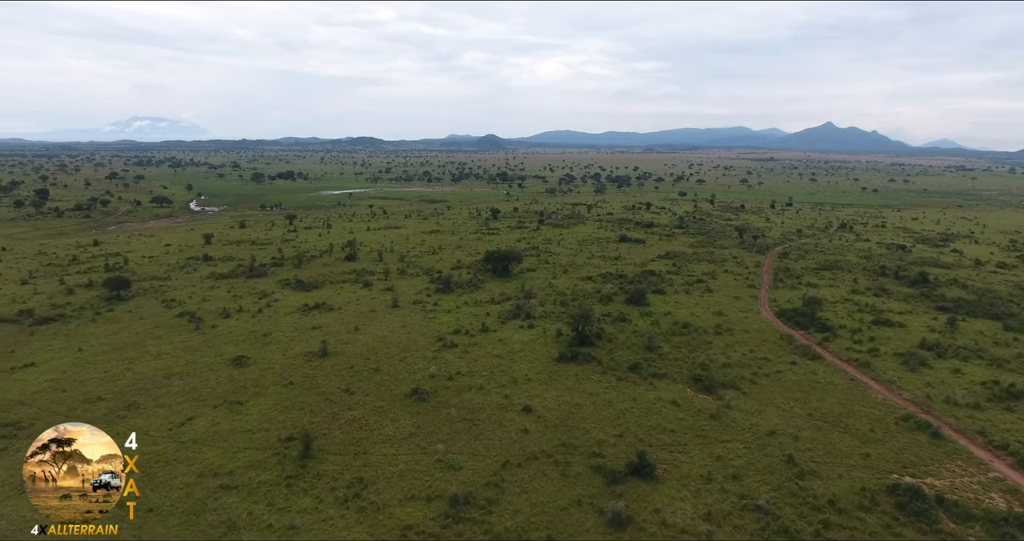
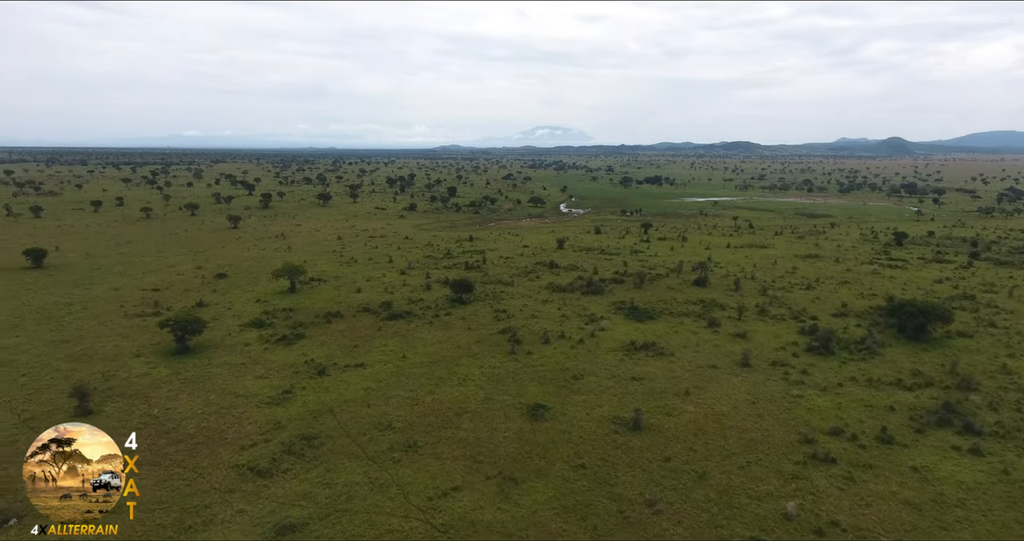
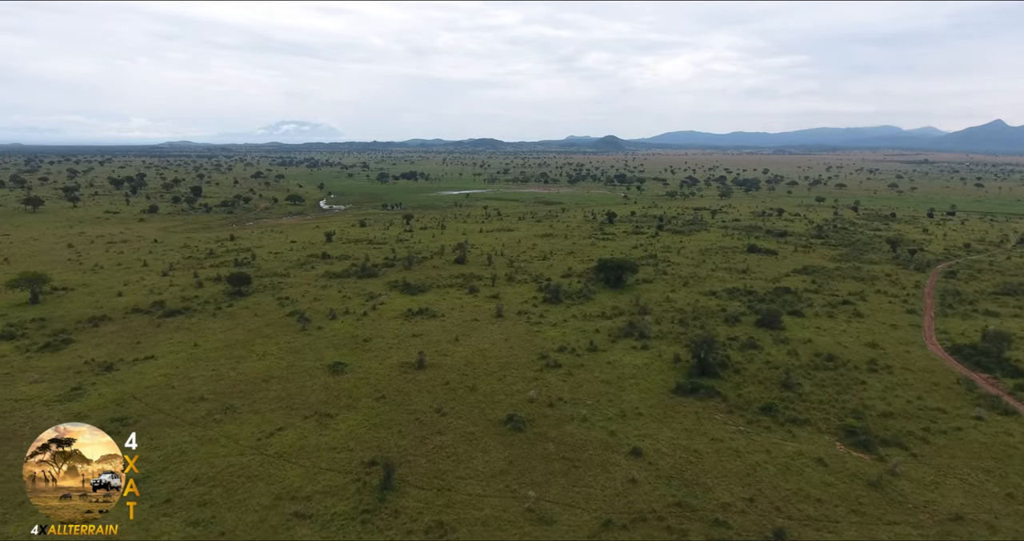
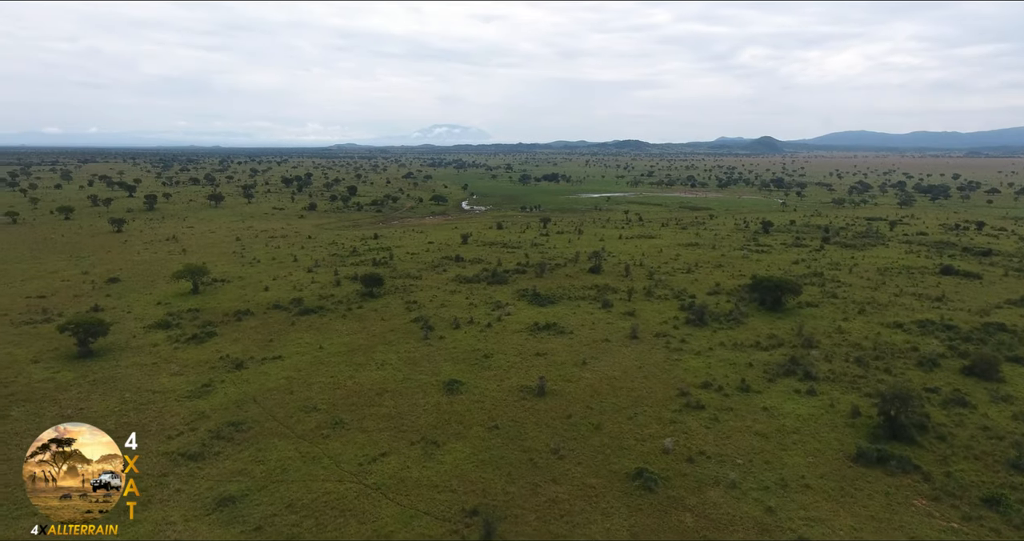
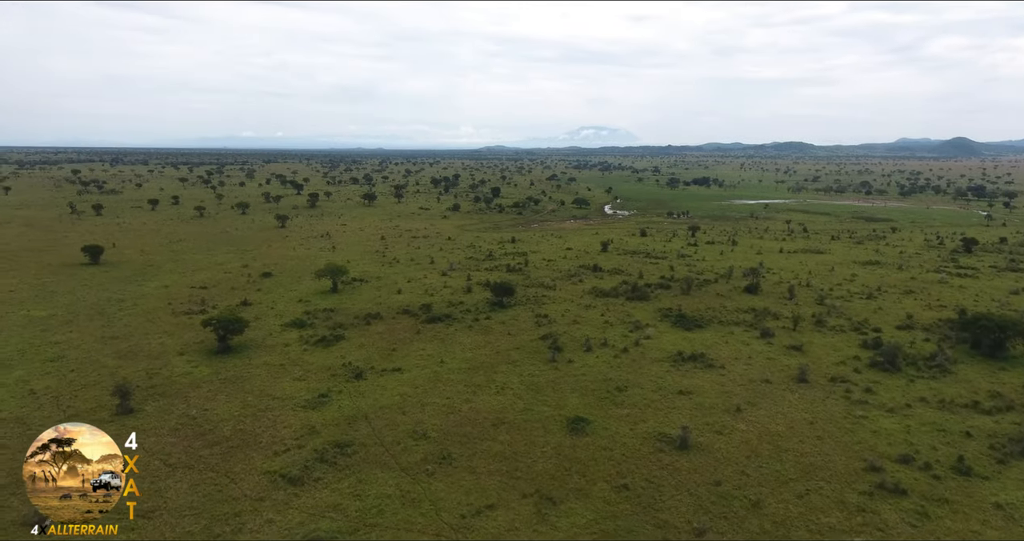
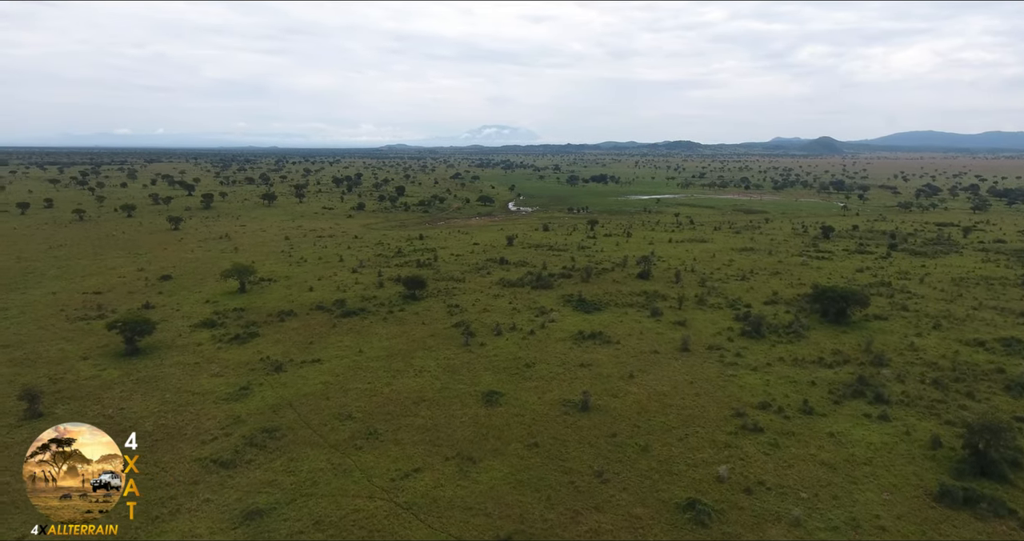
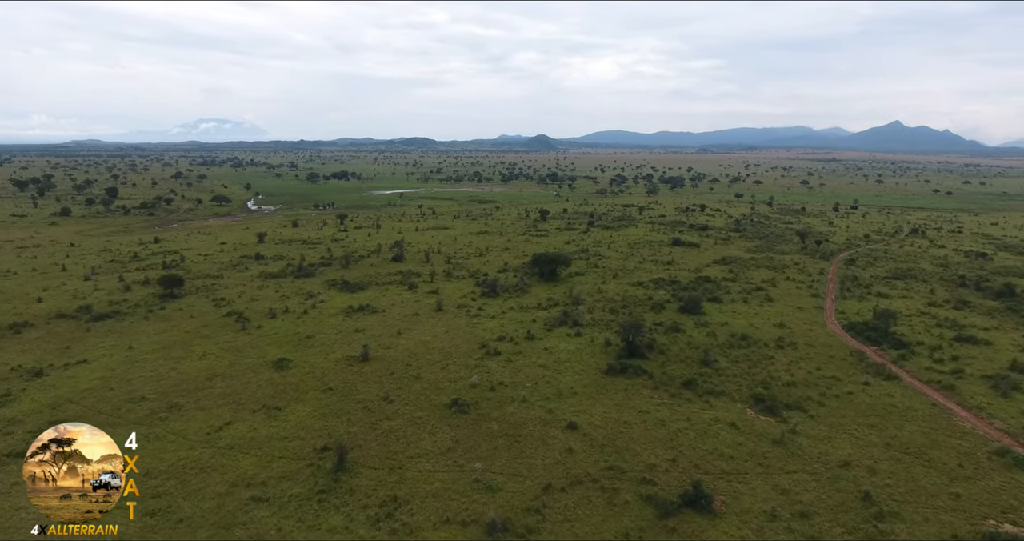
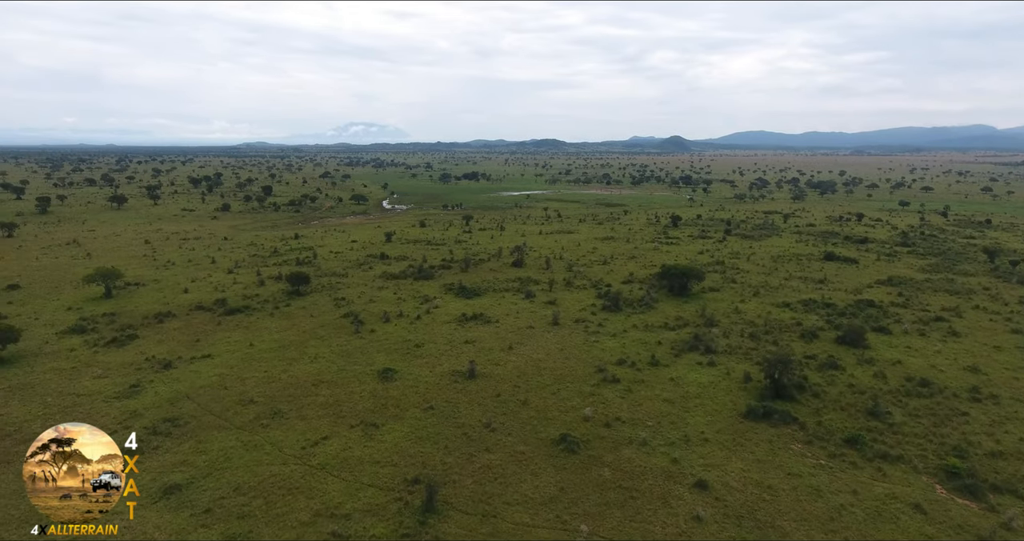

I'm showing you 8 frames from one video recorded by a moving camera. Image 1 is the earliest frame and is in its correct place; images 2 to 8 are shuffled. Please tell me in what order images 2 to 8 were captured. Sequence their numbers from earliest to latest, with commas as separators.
7, 3, 8, 4, 6, 2, 5
